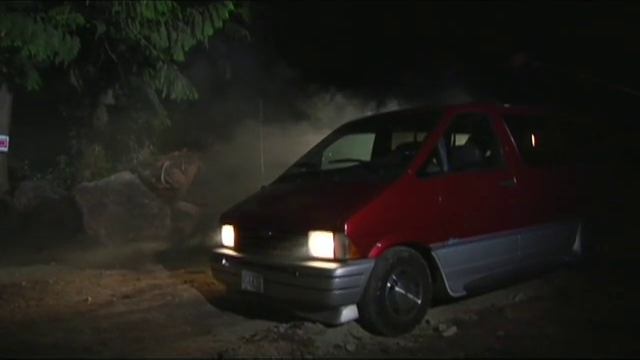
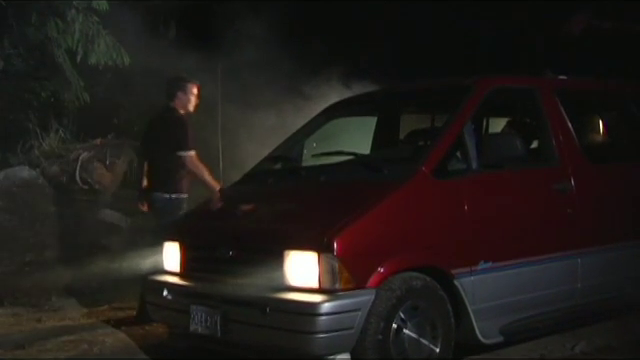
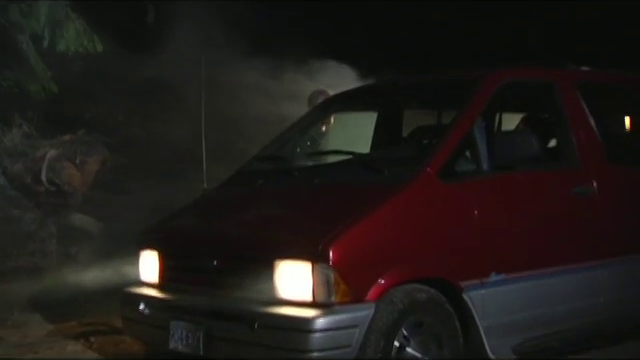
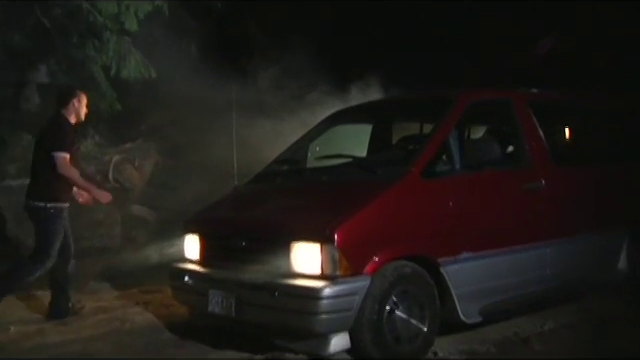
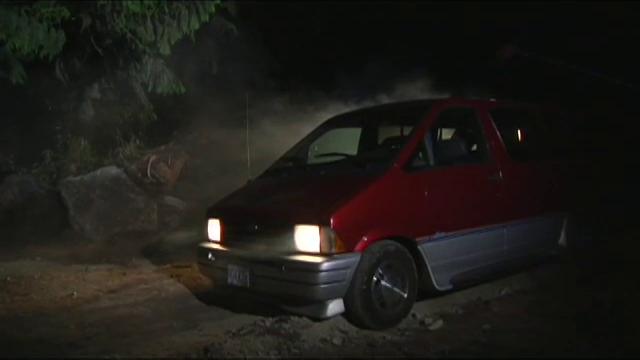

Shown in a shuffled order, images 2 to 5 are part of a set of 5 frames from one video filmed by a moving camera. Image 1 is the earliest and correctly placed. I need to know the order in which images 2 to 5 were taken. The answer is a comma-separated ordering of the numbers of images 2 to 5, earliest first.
5, 4, 2, 3
